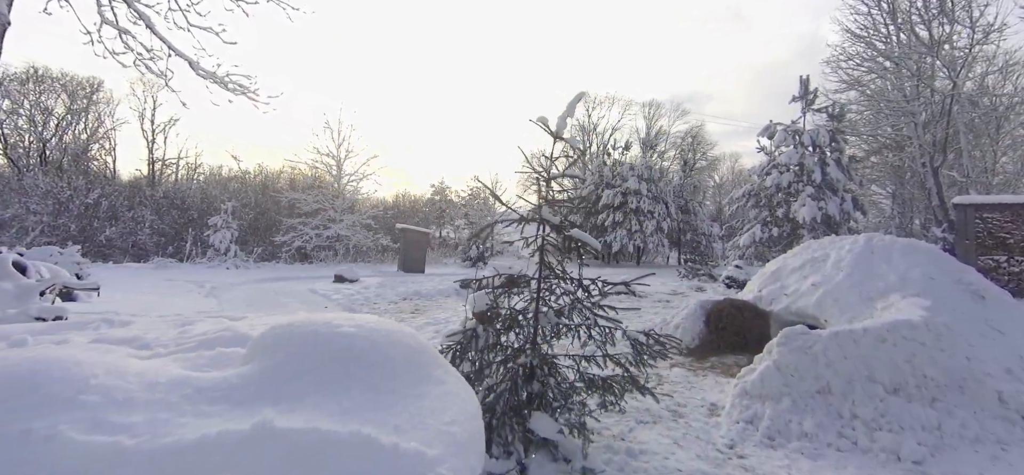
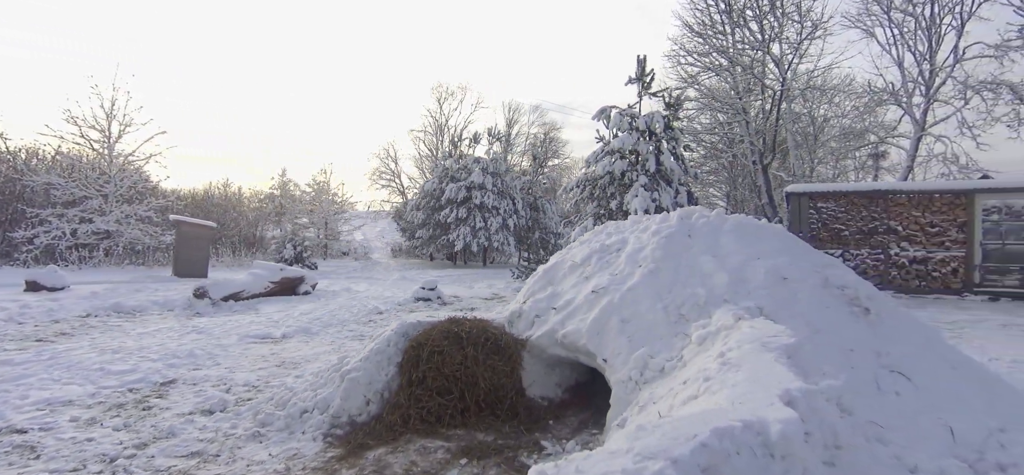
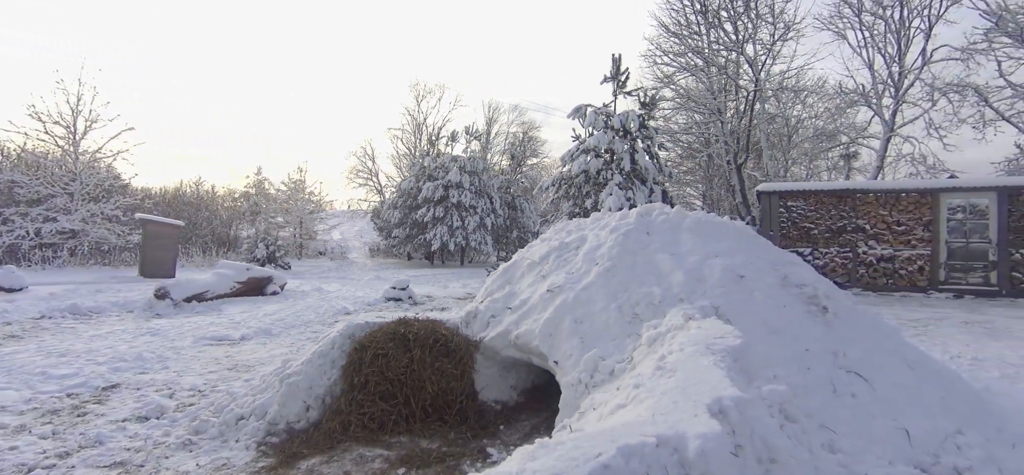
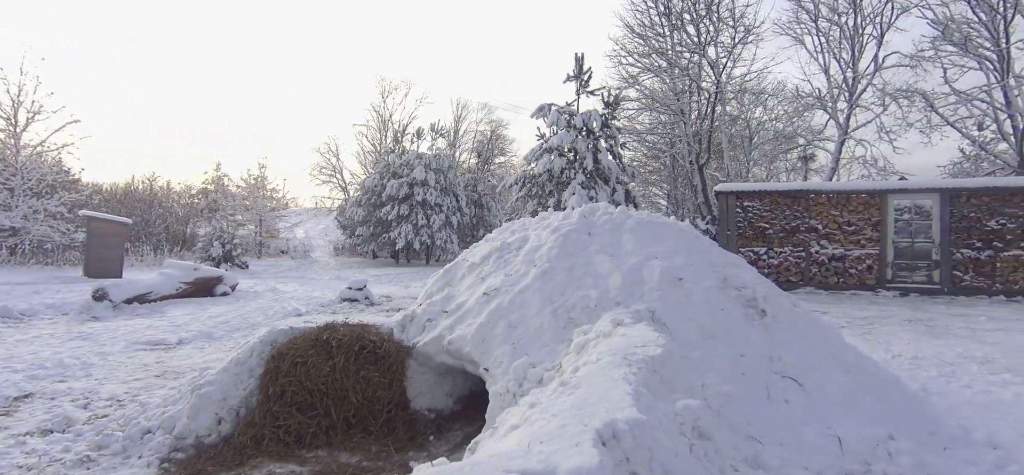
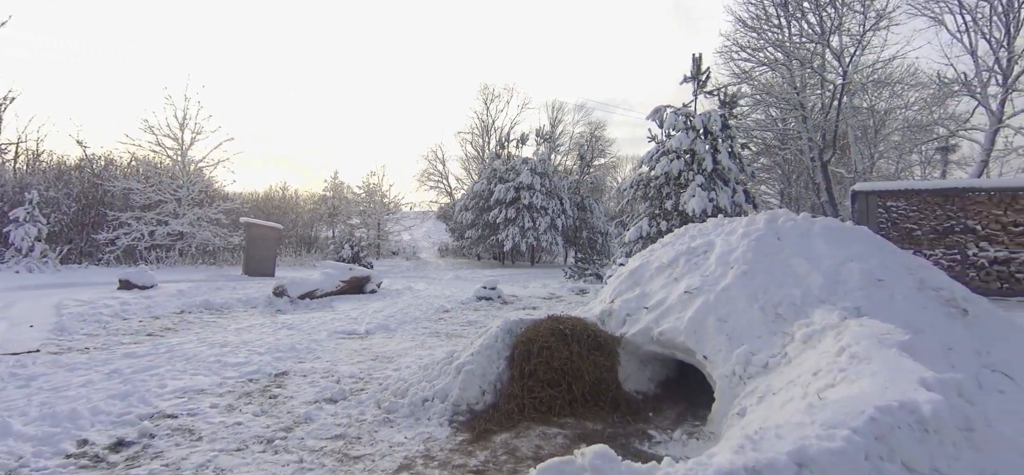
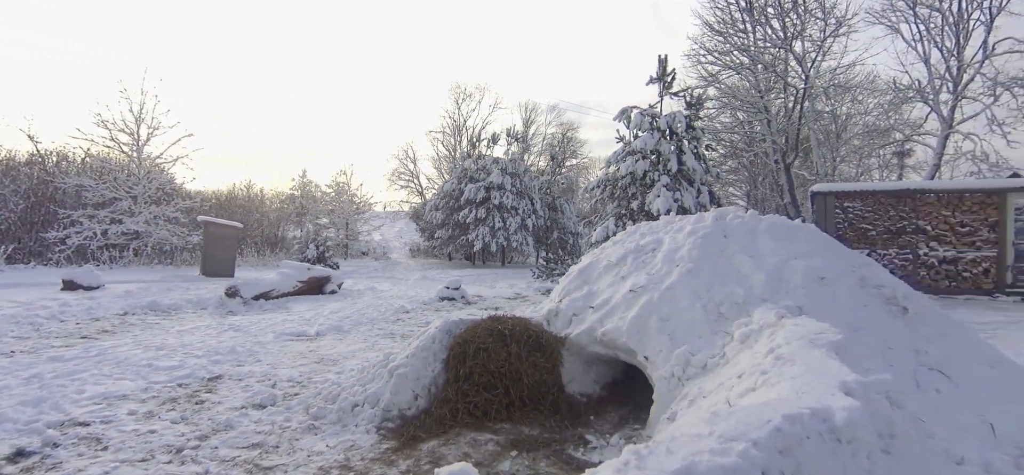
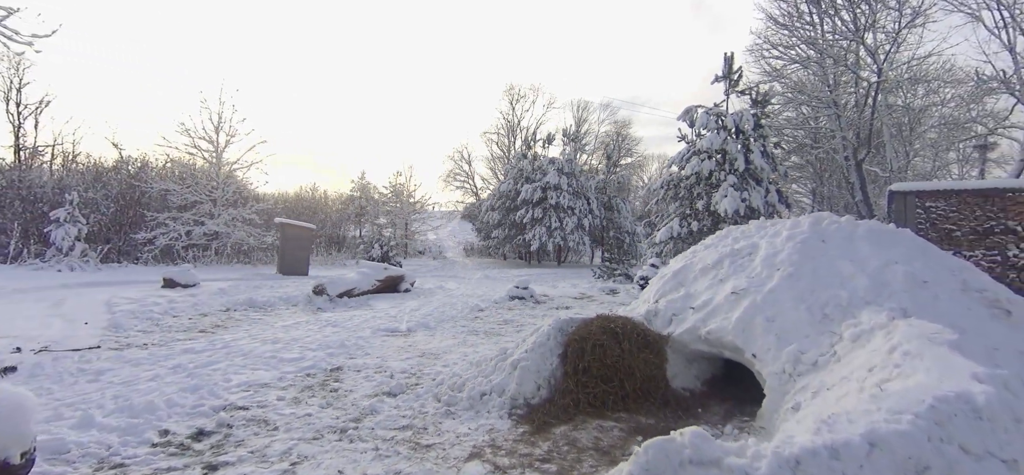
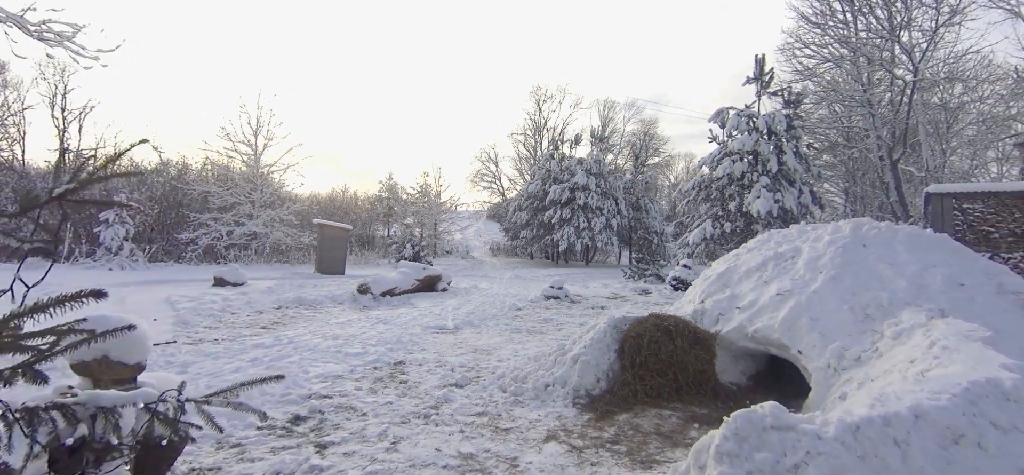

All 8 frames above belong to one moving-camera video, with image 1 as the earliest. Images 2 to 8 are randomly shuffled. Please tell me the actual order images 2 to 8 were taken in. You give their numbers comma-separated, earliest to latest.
8, 7, 5, 6, 2, 3, 4
